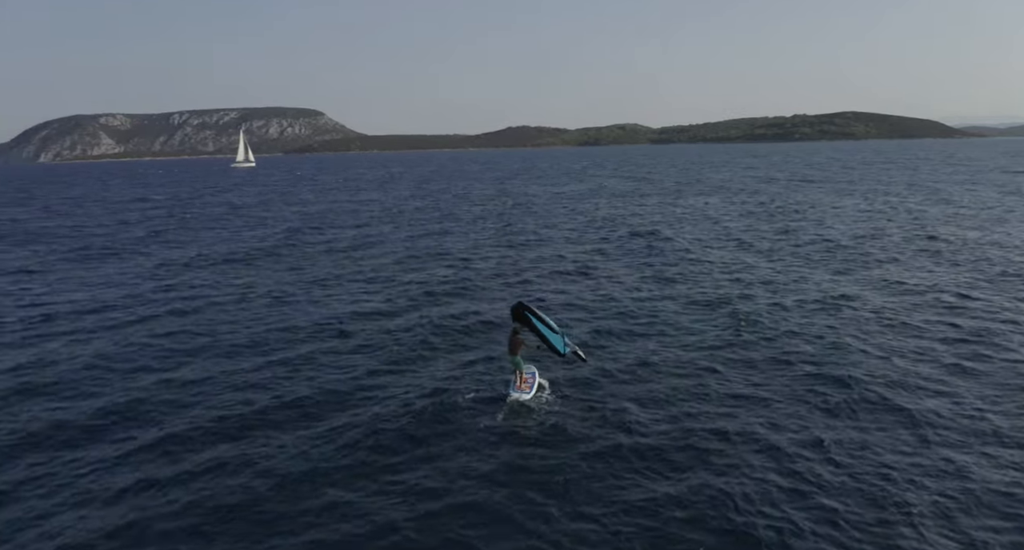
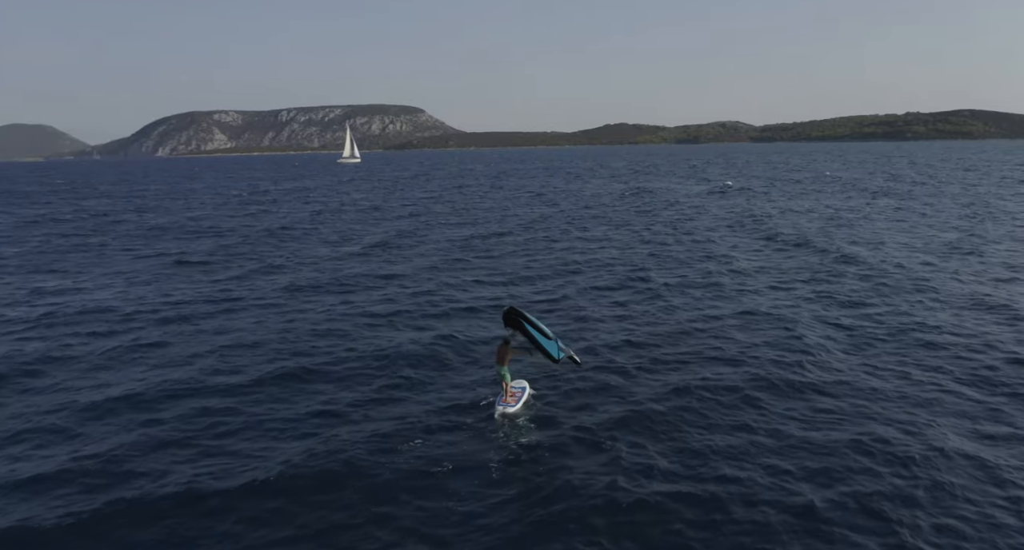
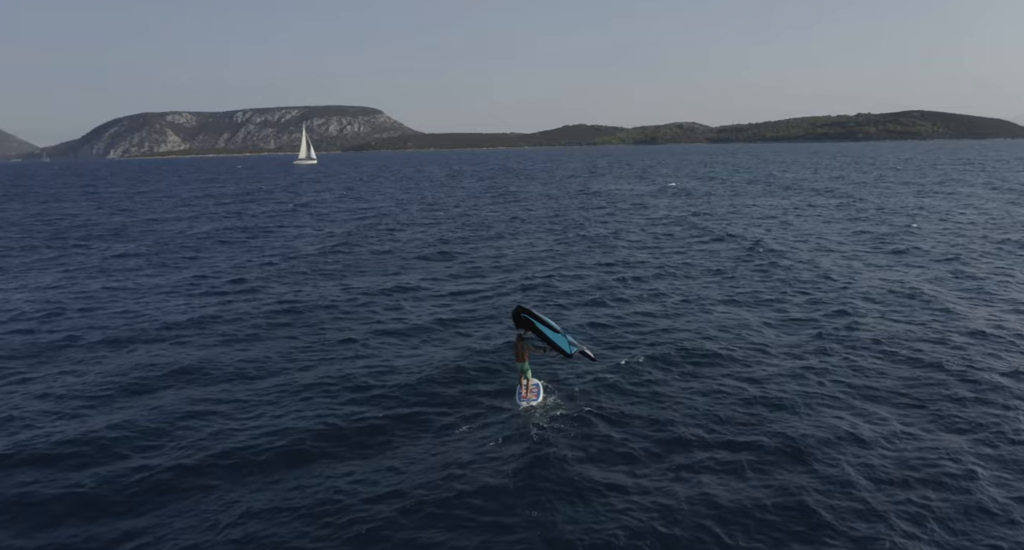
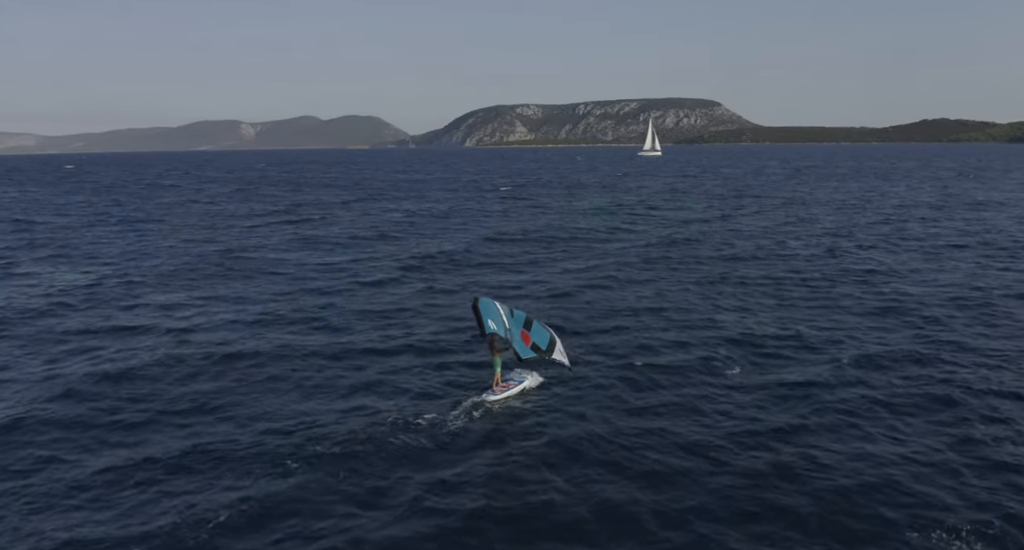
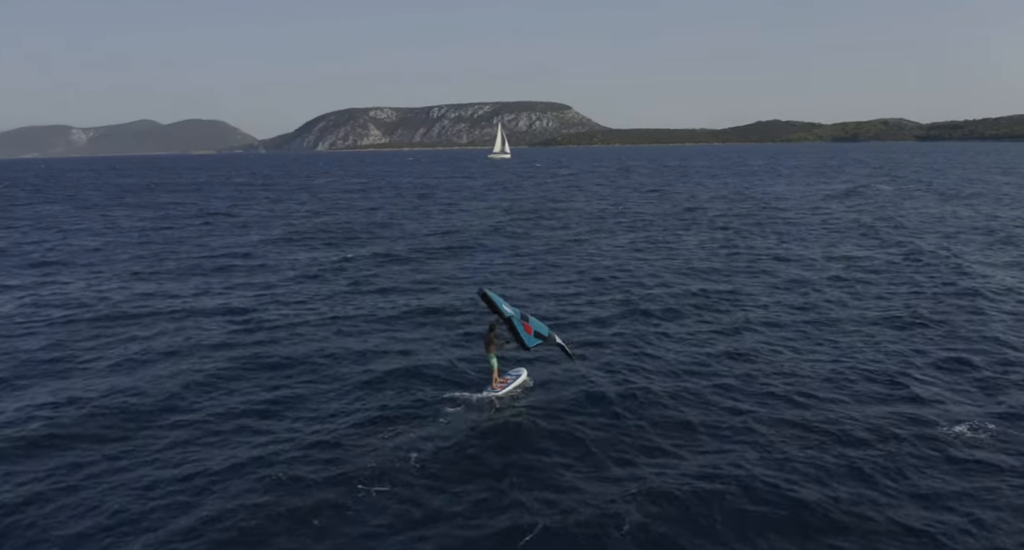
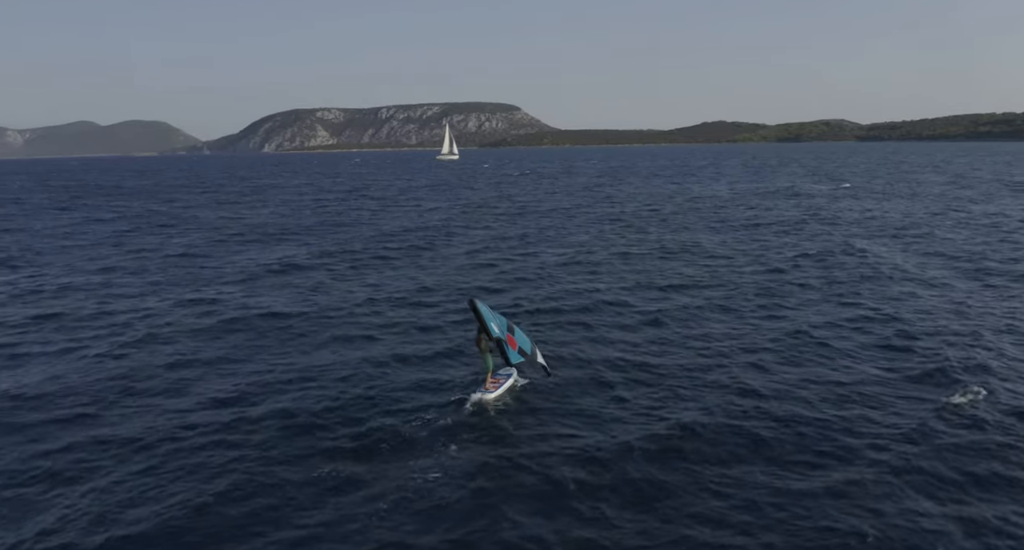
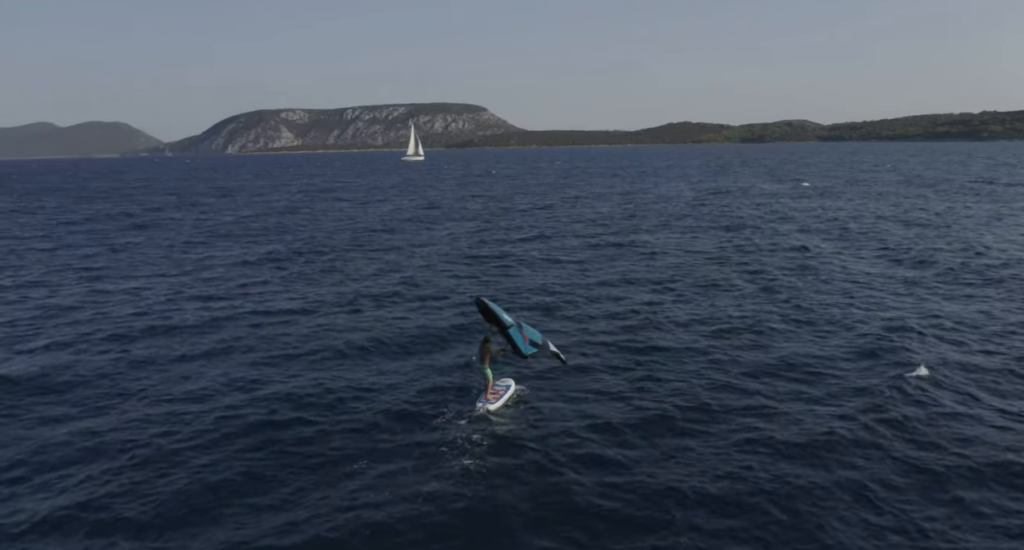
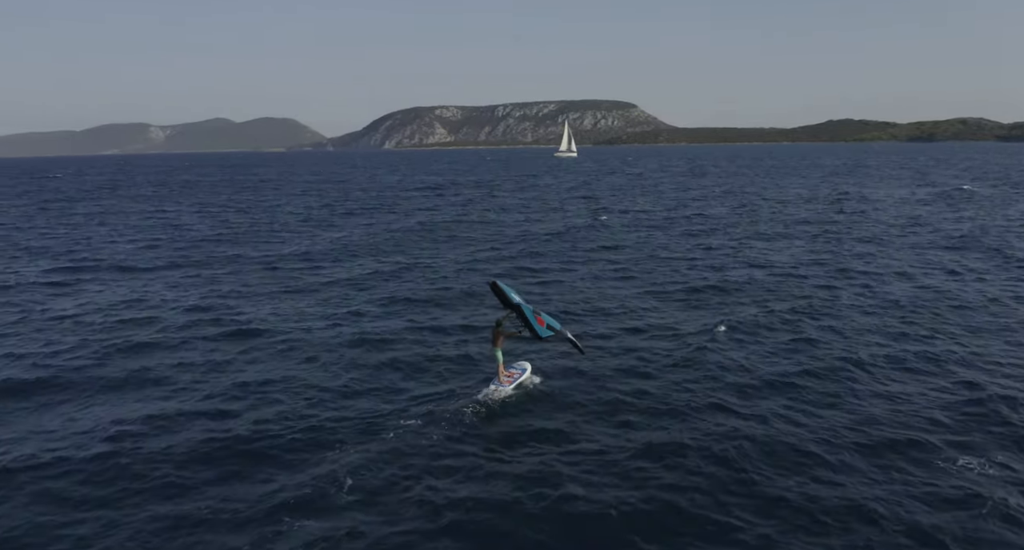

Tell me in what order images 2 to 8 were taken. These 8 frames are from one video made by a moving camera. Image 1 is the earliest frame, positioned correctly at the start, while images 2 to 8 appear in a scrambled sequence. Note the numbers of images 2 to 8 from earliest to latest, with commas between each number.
3, 2, 7, 6, 5, 8, 4
